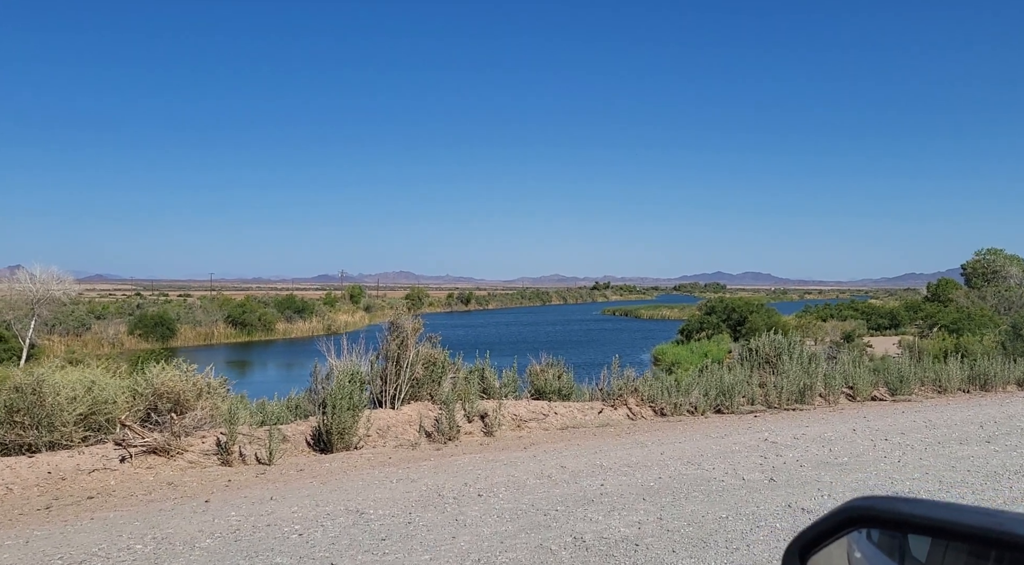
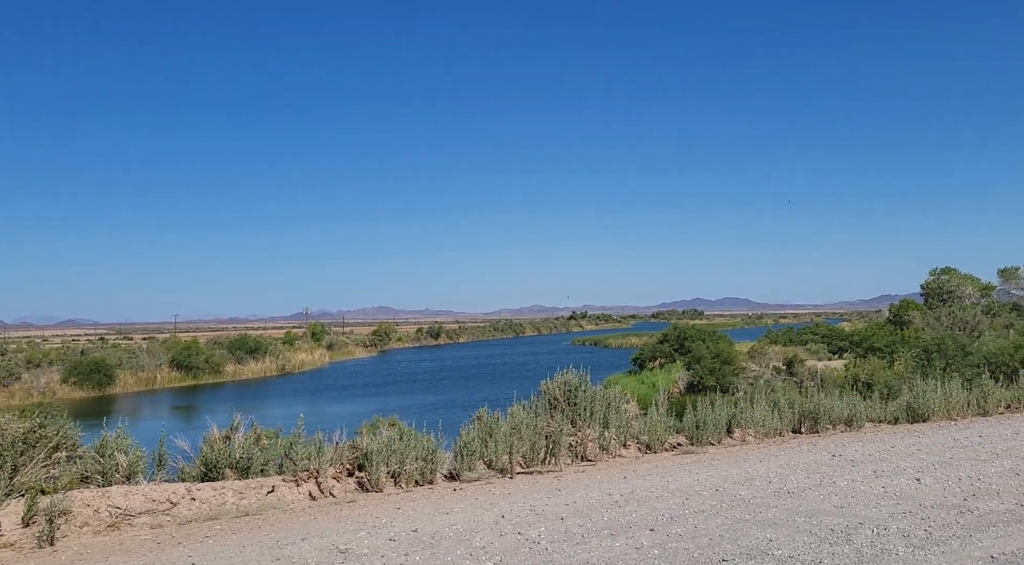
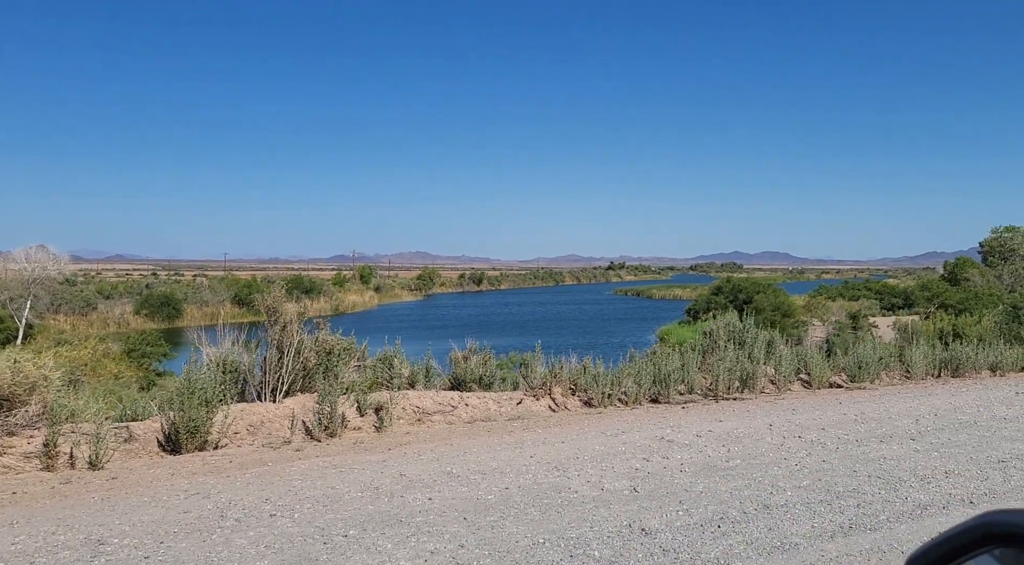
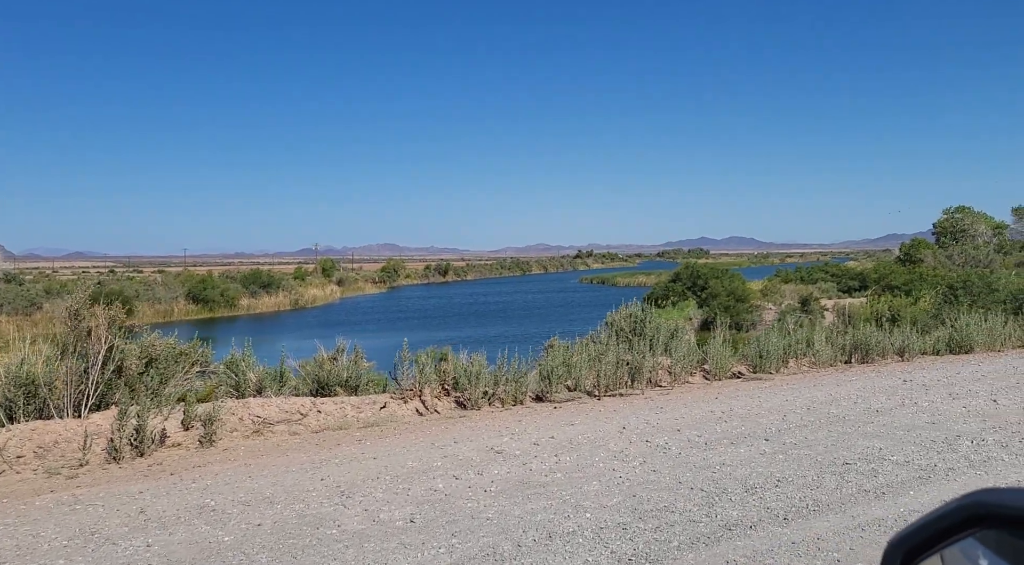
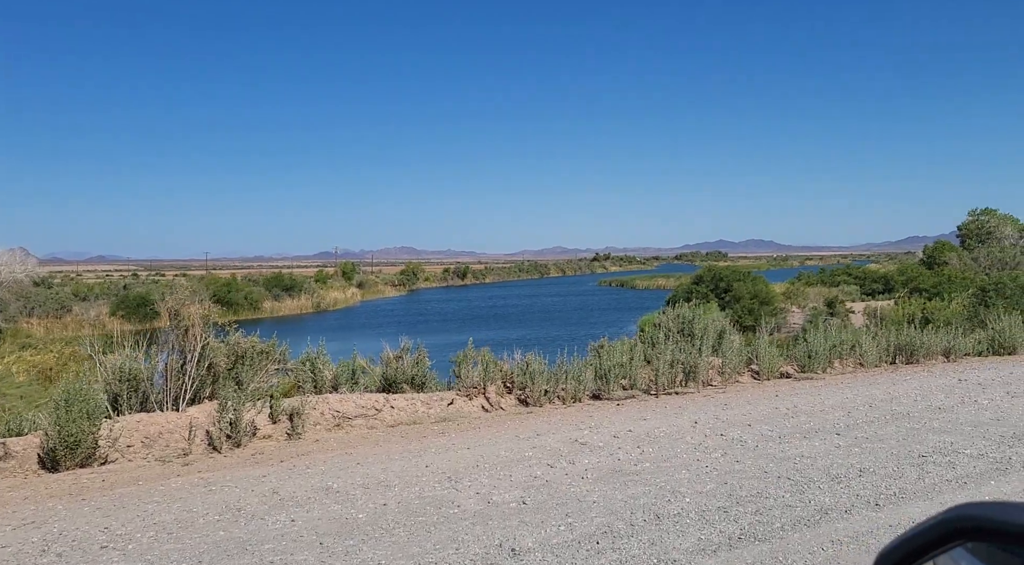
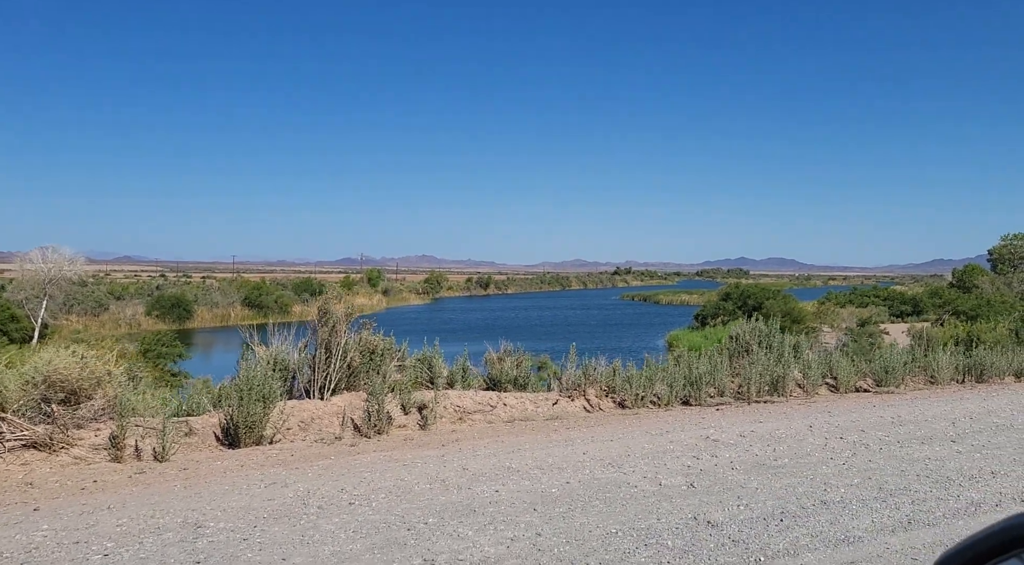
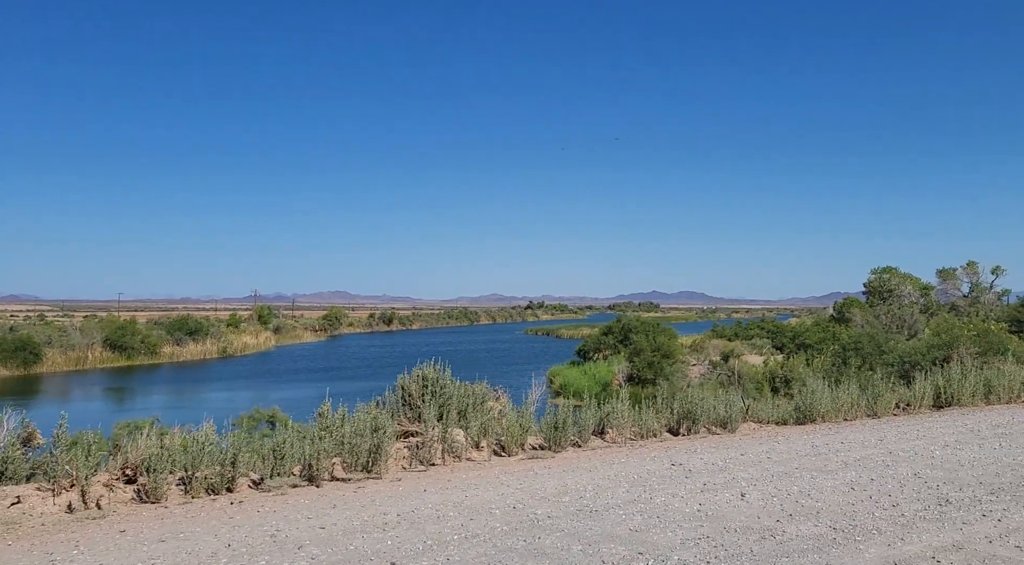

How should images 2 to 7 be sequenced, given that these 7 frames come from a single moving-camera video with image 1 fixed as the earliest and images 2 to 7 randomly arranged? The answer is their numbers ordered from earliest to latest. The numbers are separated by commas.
6, 3, 5, 4, 2, 7
